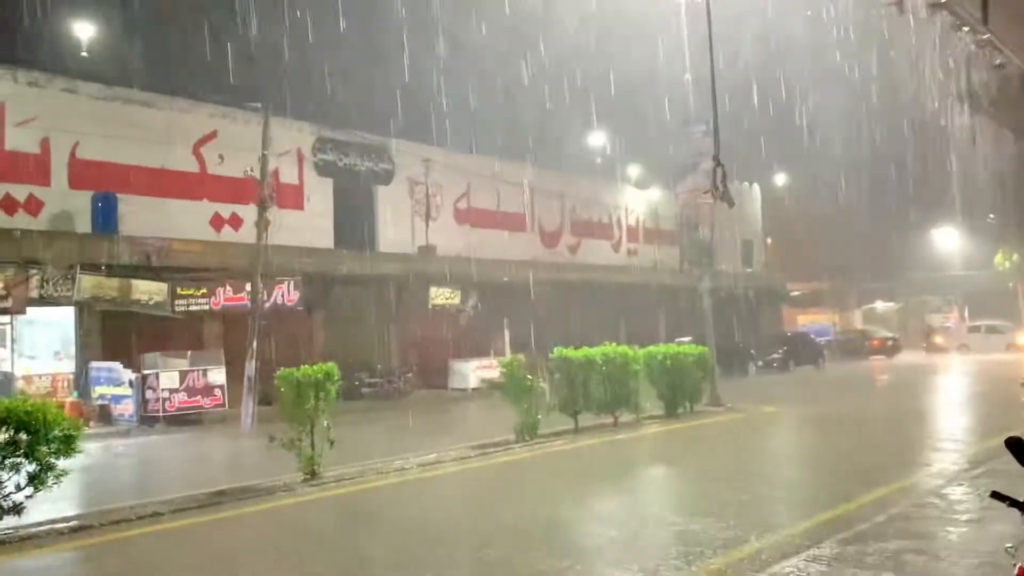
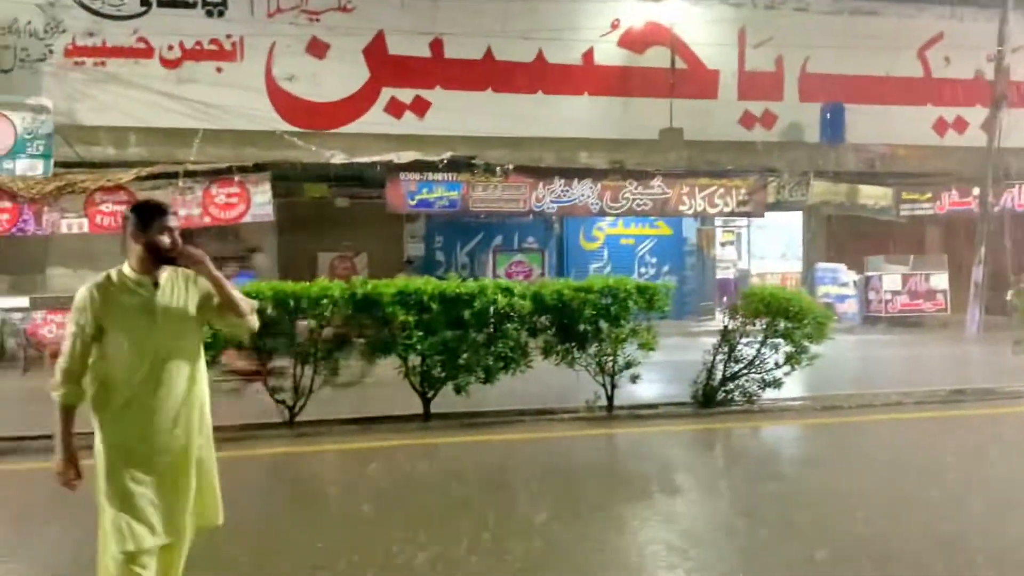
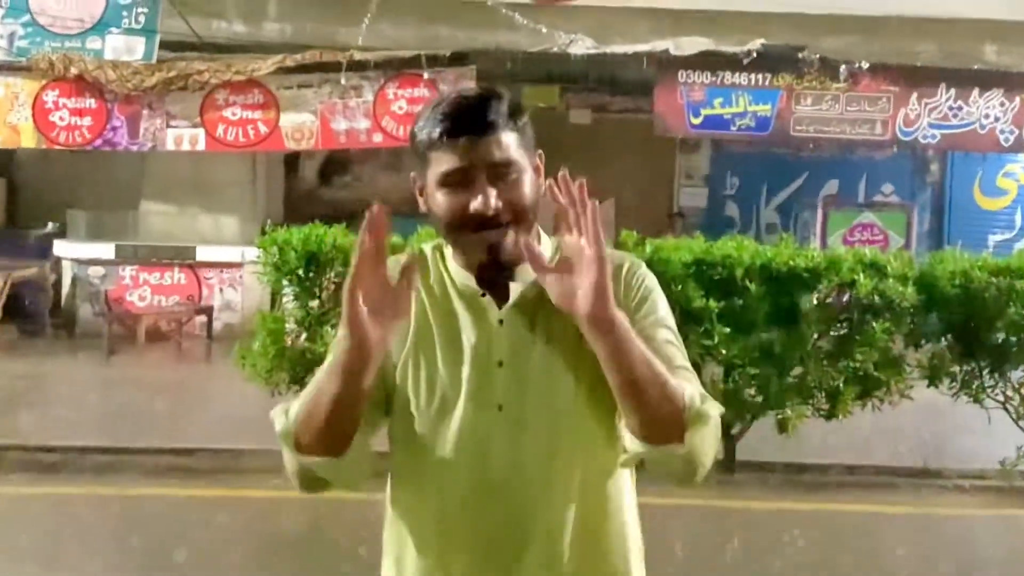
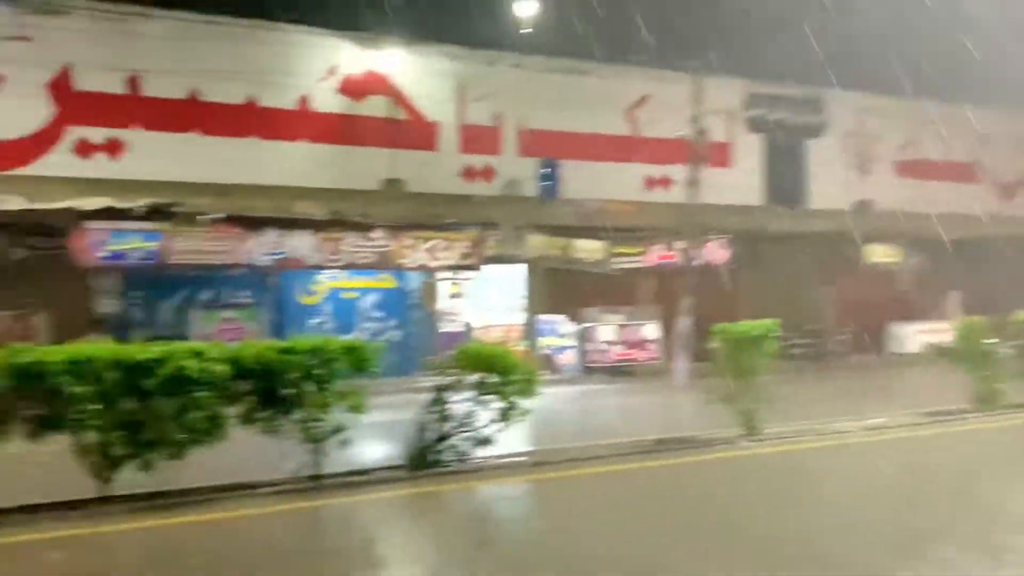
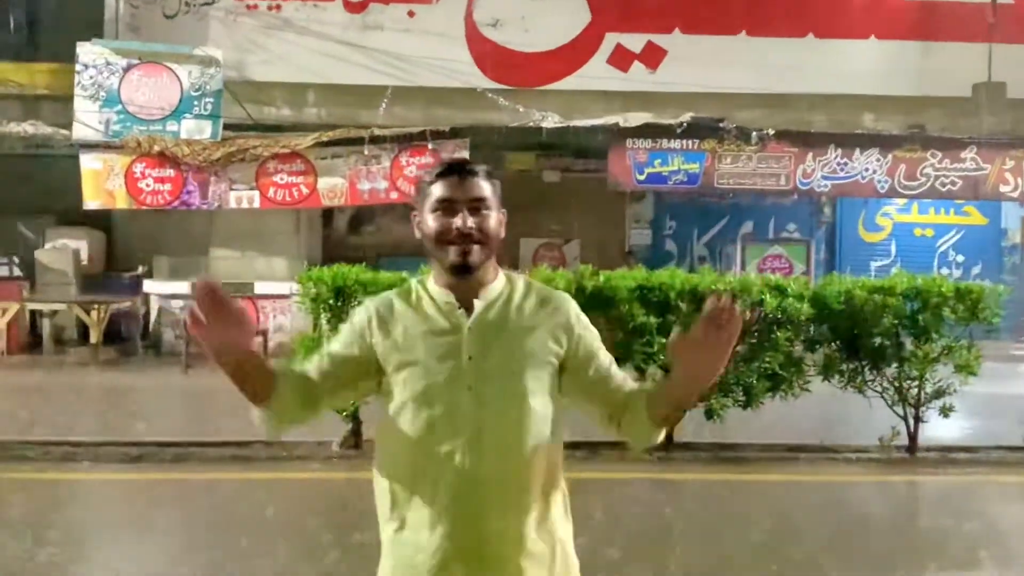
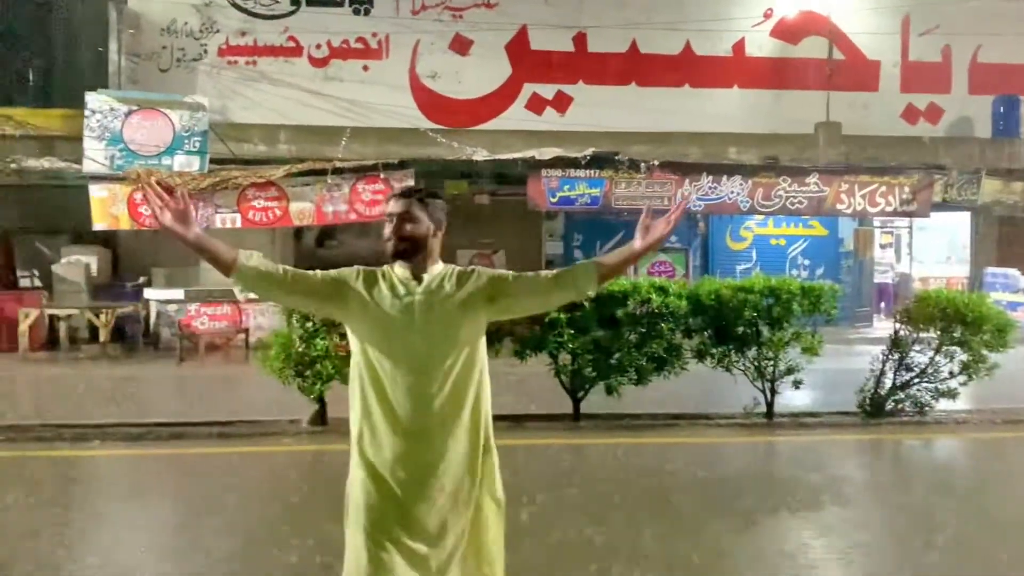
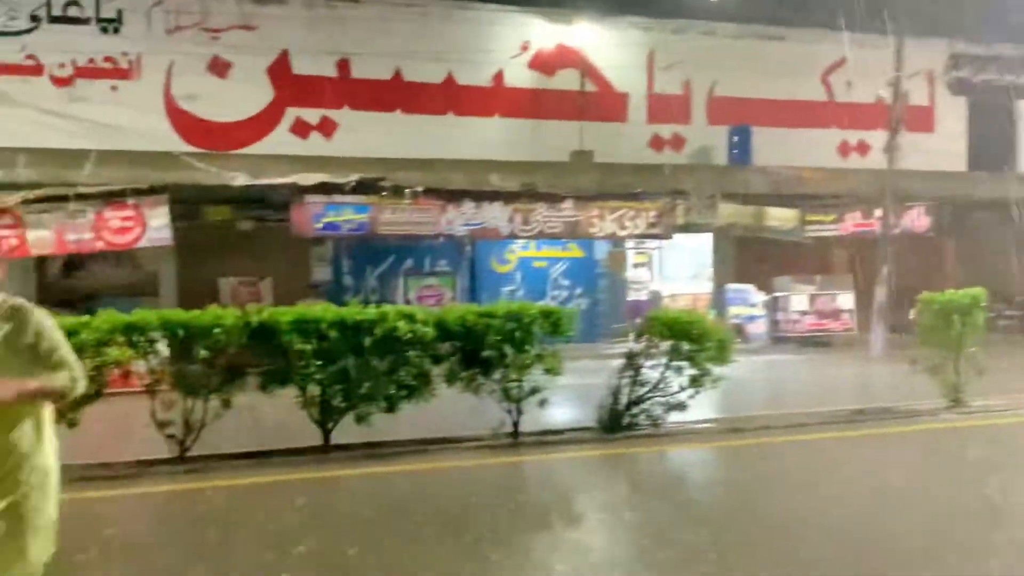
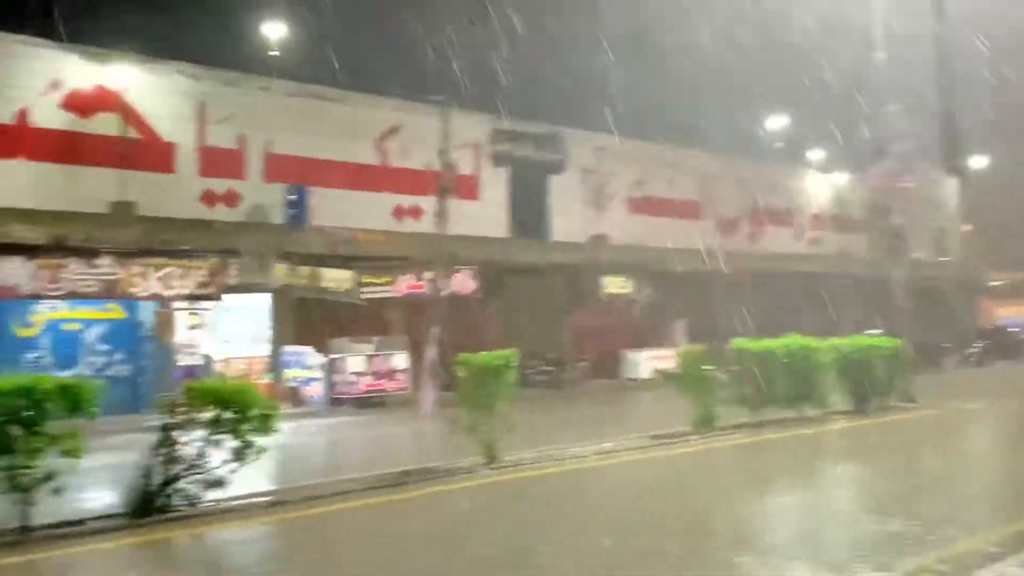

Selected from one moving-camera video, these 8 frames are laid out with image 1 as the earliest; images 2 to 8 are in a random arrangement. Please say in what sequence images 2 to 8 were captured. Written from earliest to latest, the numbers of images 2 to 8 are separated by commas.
8, 4, 7, 2, 6, 5, 3
